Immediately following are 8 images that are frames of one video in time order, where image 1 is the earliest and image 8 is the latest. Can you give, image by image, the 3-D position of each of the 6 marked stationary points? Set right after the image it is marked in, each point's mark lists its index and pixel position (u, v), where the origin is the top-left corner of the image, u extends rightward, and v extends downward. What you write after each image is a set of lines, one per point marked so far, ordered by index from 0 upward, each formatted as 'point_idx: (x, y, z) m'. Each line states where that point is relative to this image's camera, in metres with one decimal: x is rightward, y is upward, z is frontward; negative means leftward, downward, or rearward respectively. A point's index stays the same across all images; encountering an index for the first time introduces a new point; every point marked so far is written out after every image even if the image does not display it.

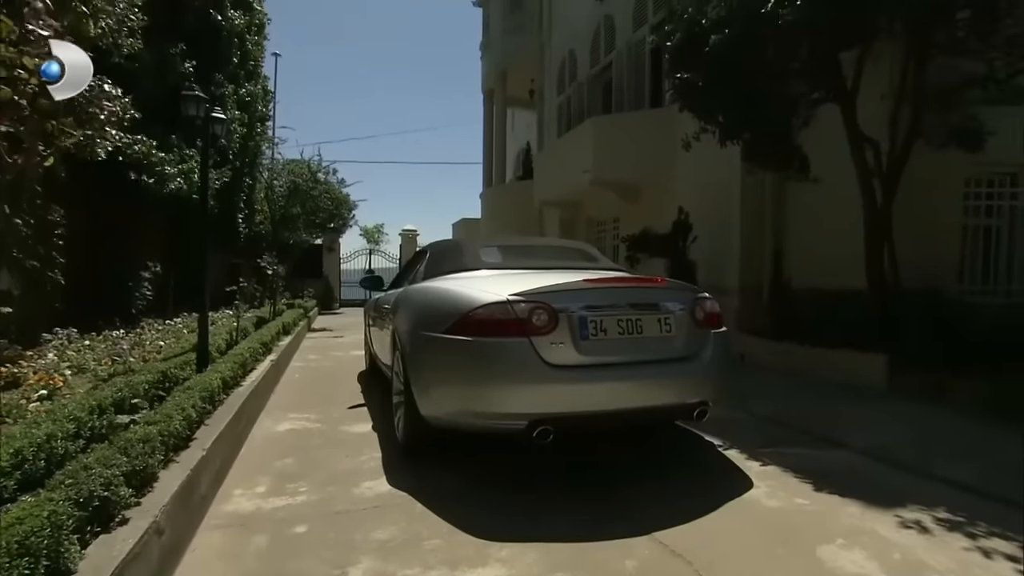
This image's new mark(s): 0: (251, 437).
0: (-2.6, -1.5, +7.3) m
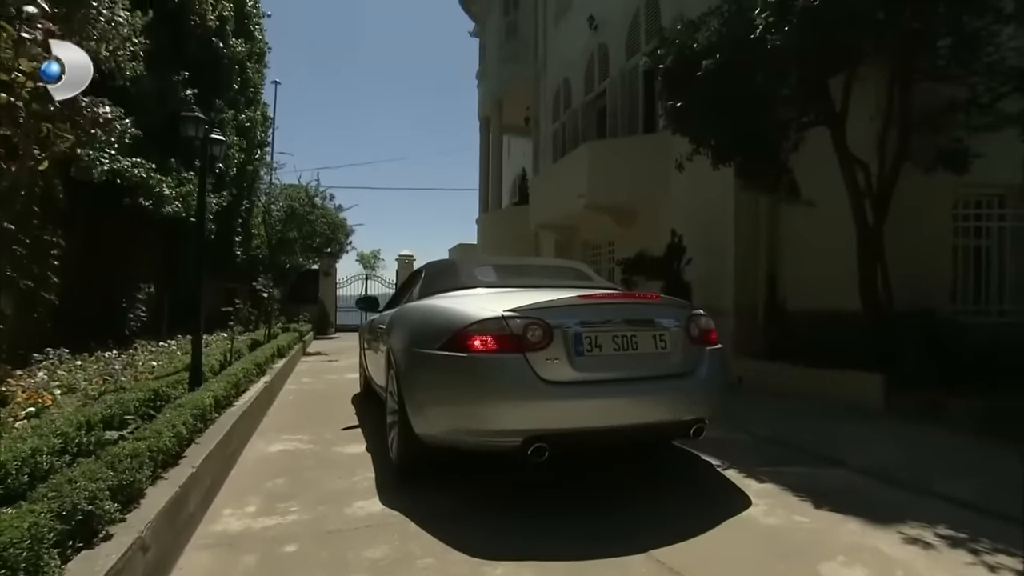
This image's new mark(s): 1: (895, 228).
0: (-2.6, -1.6, +7.2) m
1: (+4.7, +0.7, +9.1) m
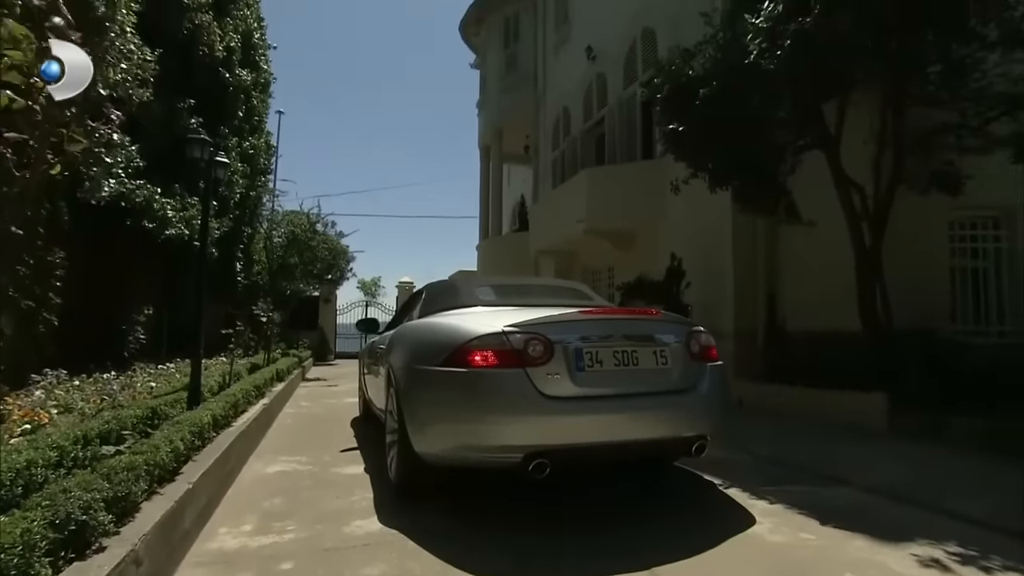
0: (-2.6, -1.8, +7.1) m
1: (+4.7, +0.5, +9.1) m
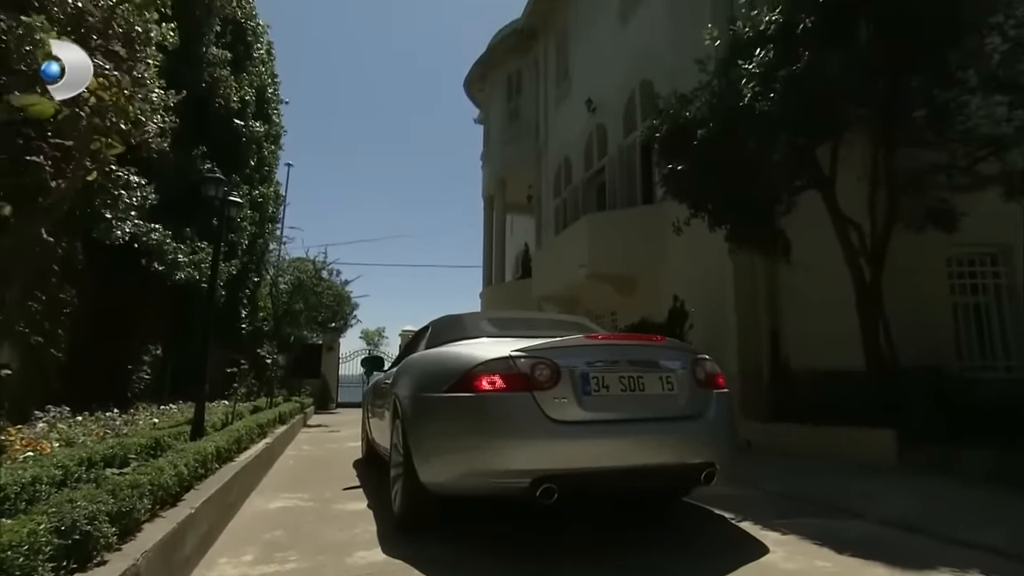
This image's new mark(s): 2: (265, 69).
0: (-2.5, -2.1, +7.0) m
1: (+4.7, 0.0, +9.2) m
2: (-4.7, +4.1, +13.9) m
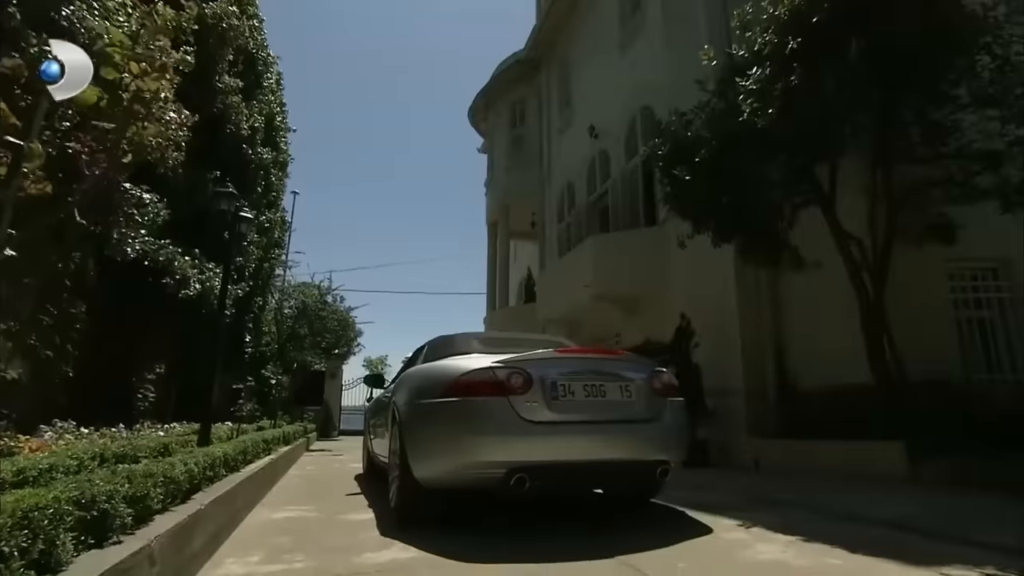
0: (-2.5, -2.2, +6.9) m
1: (+4.8, -0.2, +9.3) m
2: (-4.6, +3.5, +14.3) m
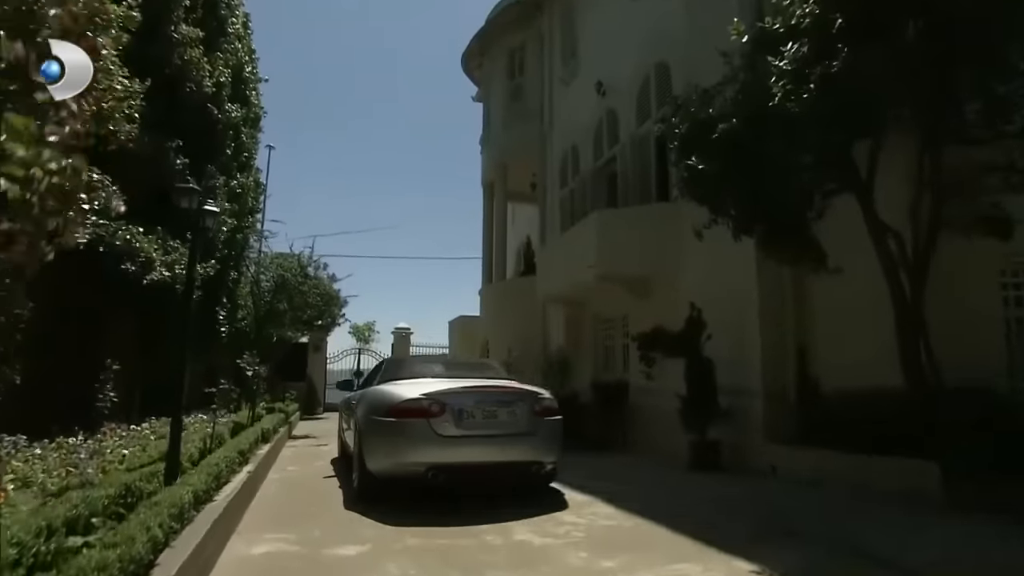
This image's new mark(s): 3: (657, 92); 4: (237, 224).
0: (-2.5, -2.3, +6.3) m
1: (+4.8, -0.1, +8.5) m
2: (-4.6, +4.3, +12.8) m
3: (+2.0, +2.7, +10.4) m
4: (-4.8, +1.1, +12.9) m
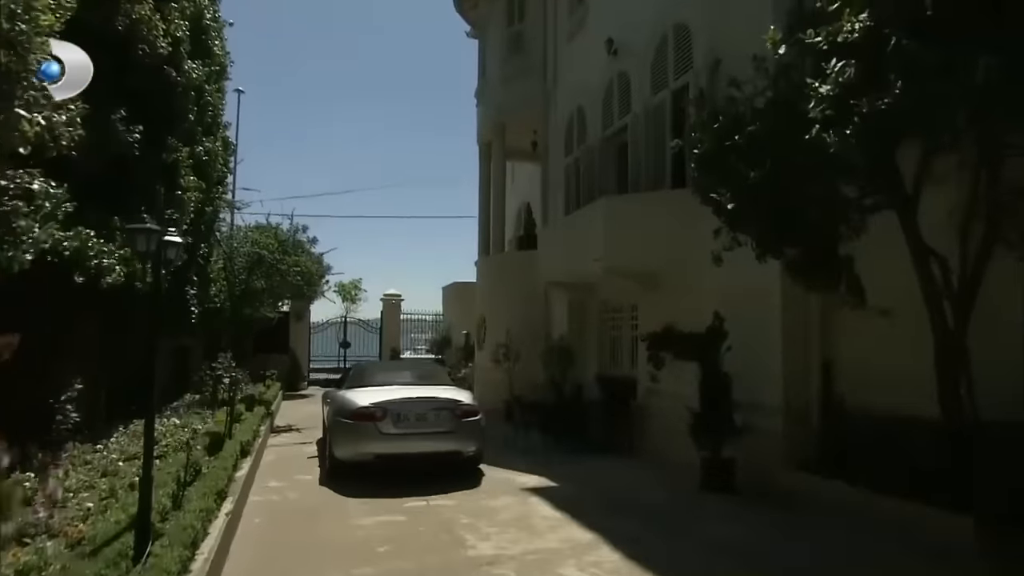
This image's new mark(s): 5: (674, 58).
0: (-2.5, -2.8, +5.9) m
1: (+4.8, -0.3, +7.7) m
2: (-4.6, +5.0, +10.9) m
3: (+2.1, +3.0, +9.0) m
4: (-4.8, +2.0, +11.6) m
5: (+2.1, +3.0, +8.9) m
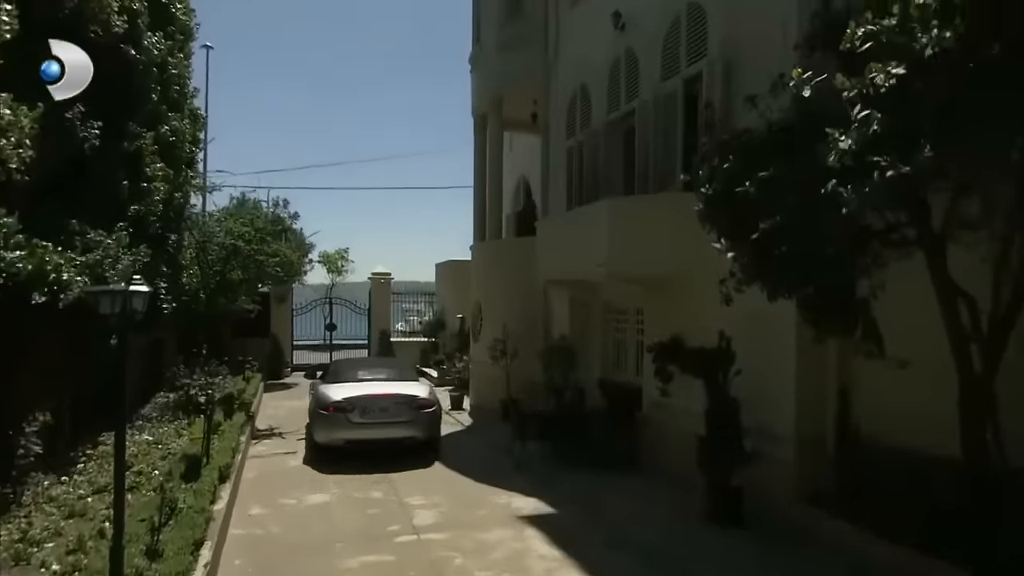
0: (-2.5, -3.3, +5.7) m
1: (+4.8, -0.7, +7.0) m
2: (-4.5, +5.4, +9.1) m
3: (+2.1, +2.8, +7.7) m
4: (-4.7, +2.5, +10.4) m
5: (+2.1, +2.9, +7.6) m
